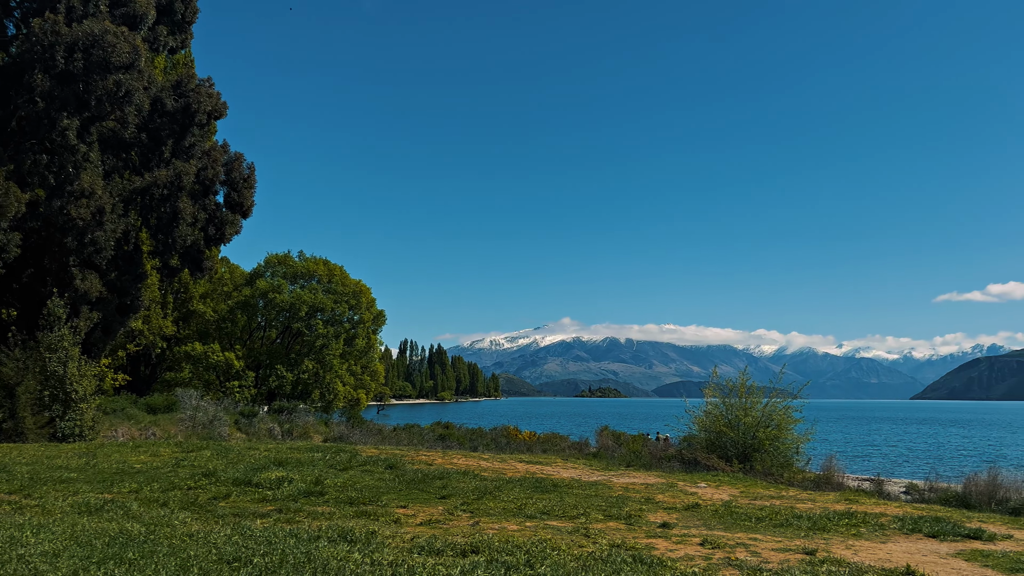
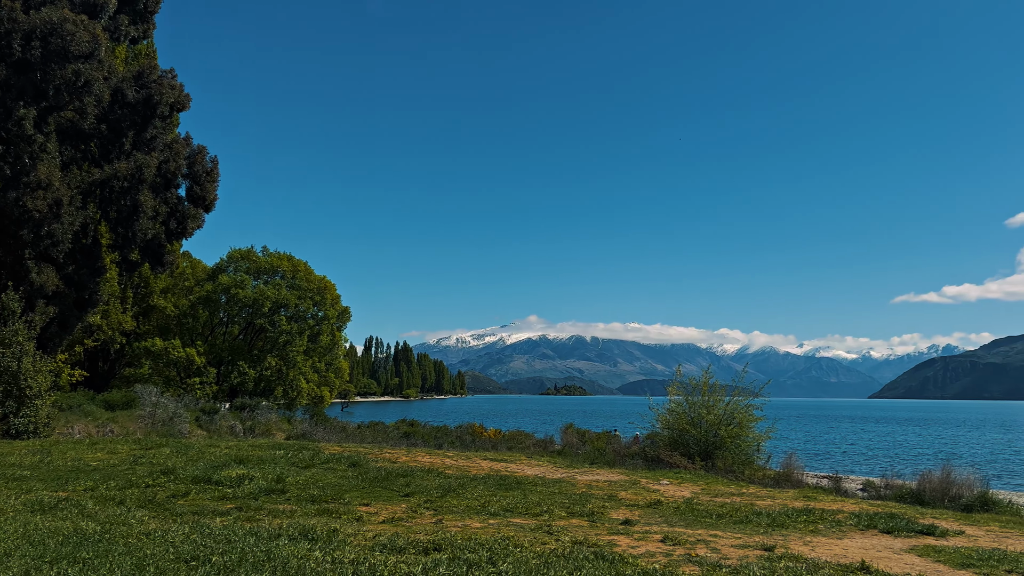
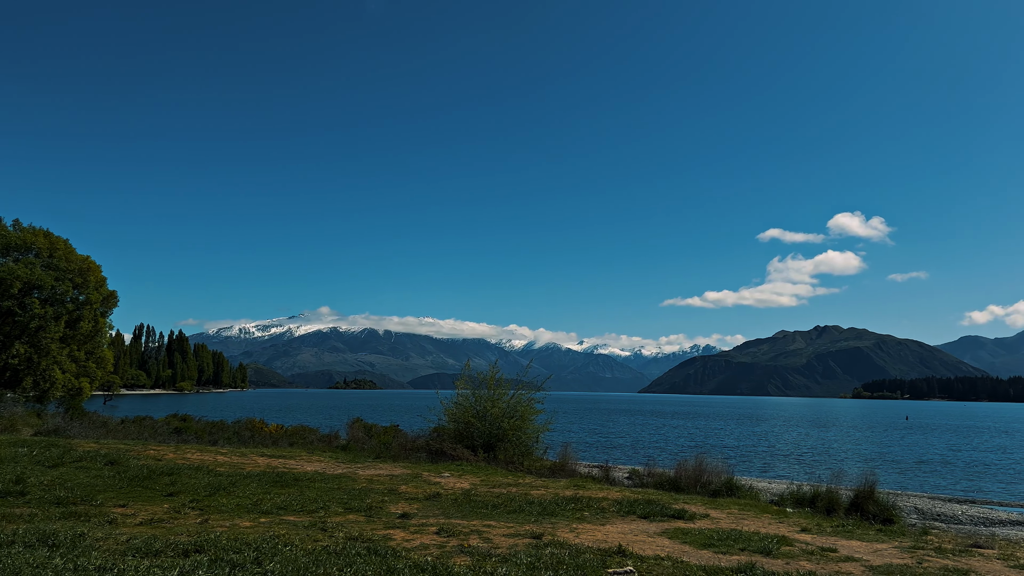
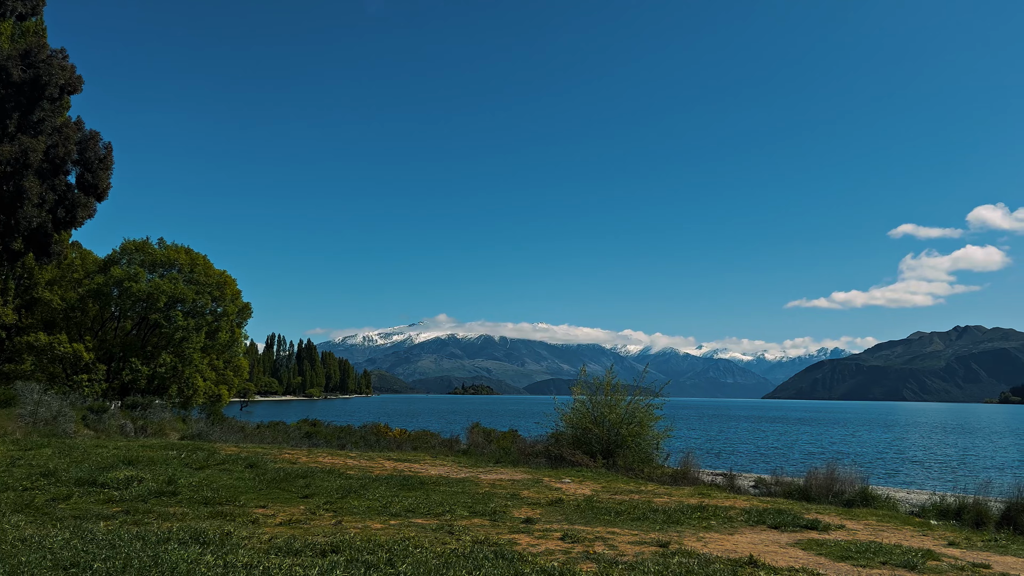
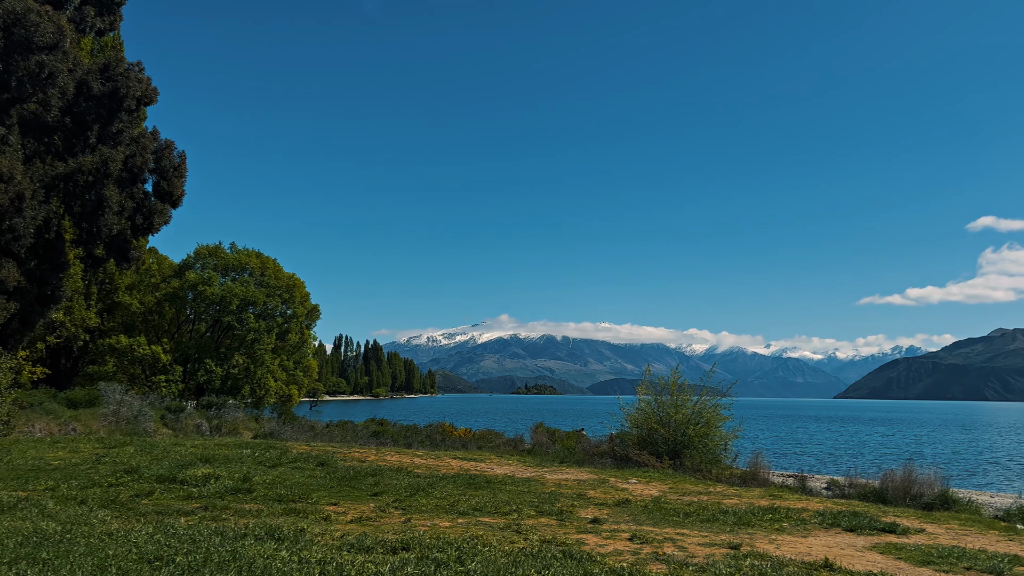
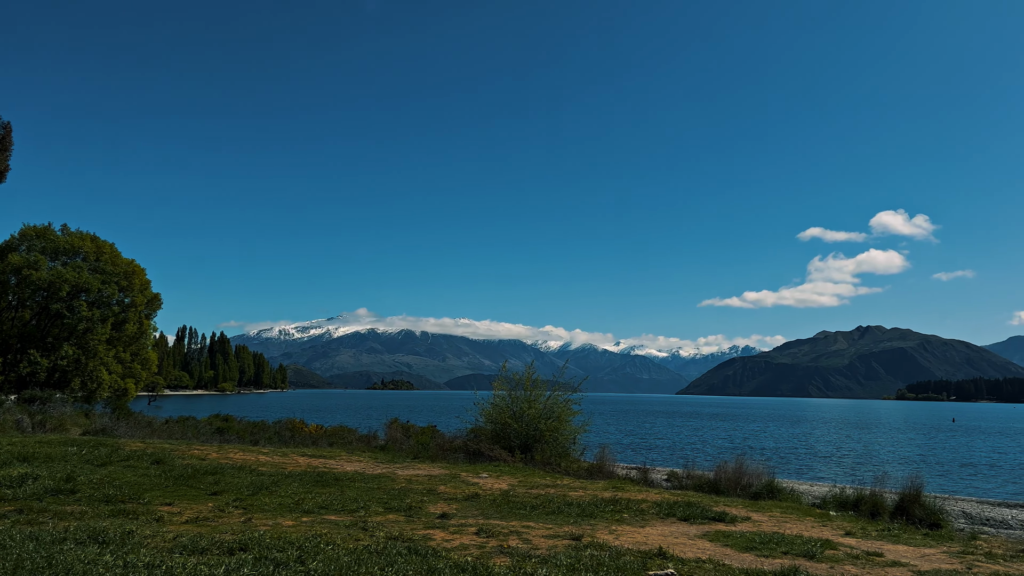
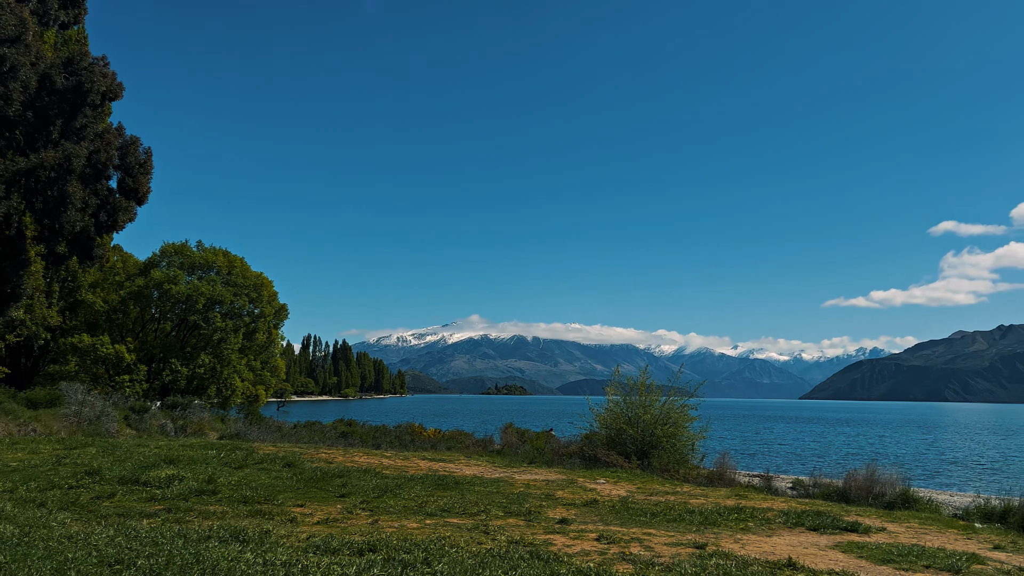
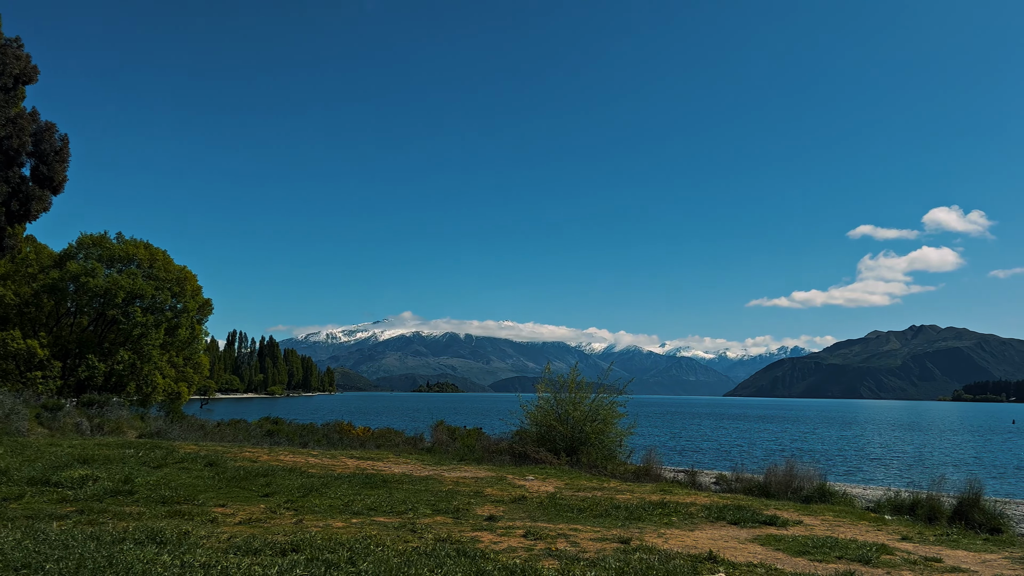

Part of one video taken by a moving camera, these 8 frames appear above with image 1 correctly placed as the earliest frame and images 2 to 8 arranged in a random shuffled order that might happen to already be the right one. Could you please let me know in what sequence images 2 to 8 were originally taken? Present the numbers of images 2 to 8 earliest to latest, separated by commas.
2, 5, 7, 4, 8, 6, 3
